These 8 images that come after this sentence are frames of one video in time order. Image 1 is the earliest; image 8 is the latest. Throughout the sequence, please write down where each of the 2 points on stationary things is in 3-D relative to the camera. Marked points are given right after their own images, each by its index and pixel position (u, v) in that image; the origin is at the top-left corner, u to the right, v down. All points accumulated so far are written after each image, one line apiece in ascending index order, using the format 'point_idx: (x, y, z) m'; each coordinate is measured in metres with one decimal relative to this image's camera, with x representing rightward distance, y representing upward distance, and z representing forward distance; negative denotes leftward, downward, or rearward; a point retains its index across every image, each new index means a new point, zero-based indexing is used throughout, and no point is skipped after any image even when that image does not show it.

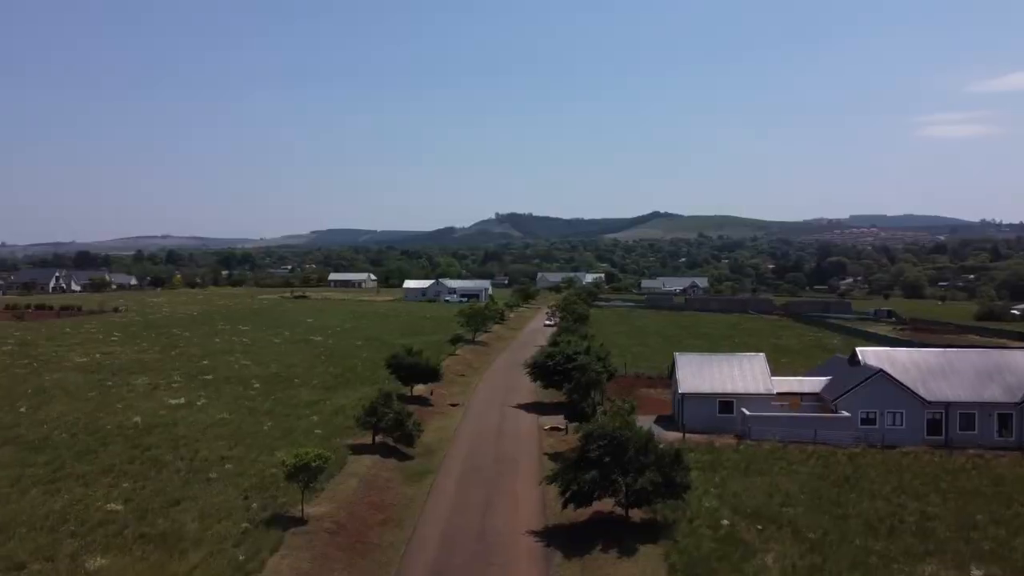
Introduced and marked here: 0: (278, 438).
0: (-5.4, -3.5, +18.2) m
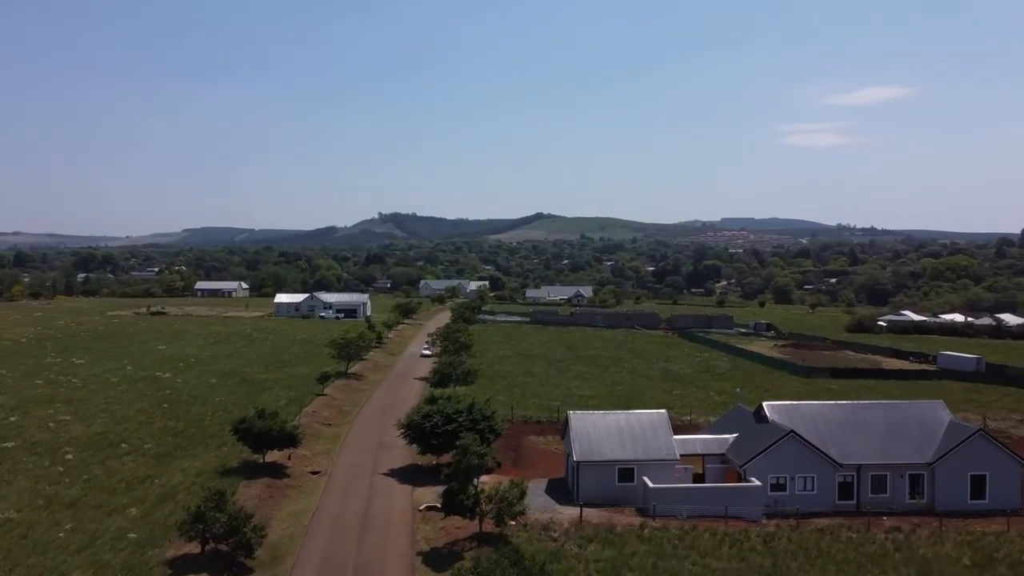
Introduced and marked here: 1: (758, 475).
0: (-7.8, -4.8, +14.2) m
1: (+5.8, -4.5, +18.9) m
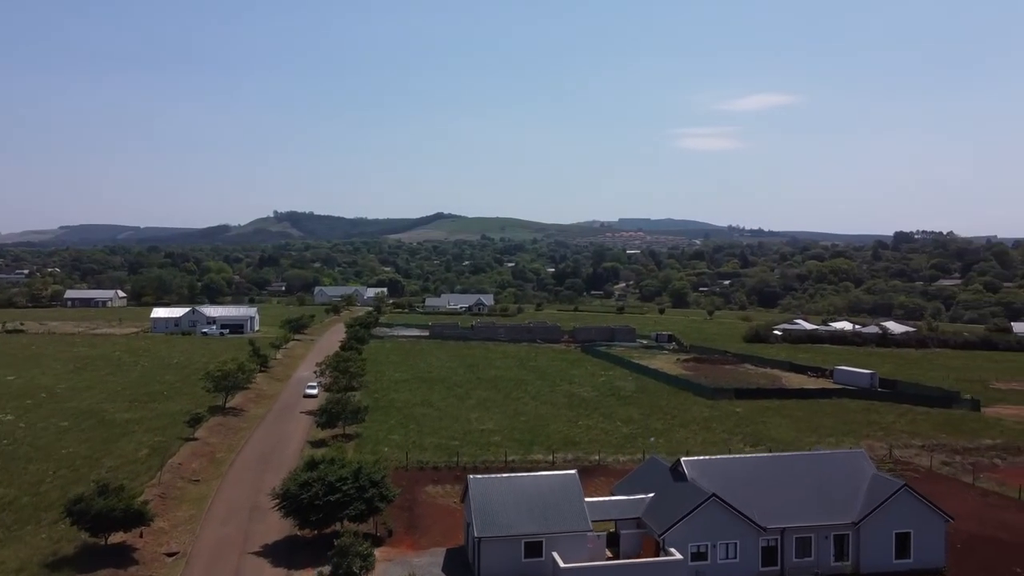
0: (-9.4, -5.9, +10.8) m
1: (+3.6, -5.5, +17.2) m
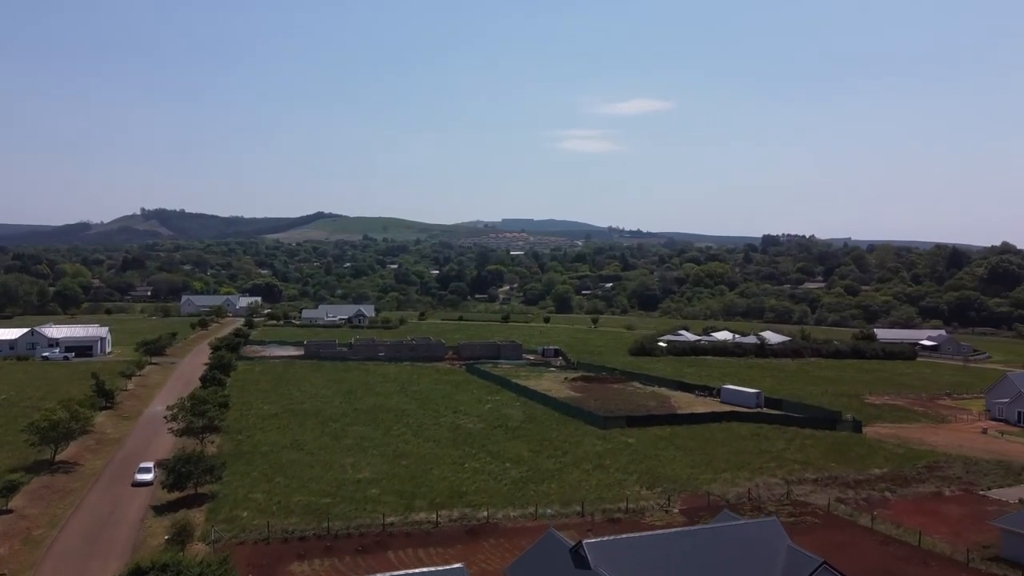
0: (-10.7, -7.2, +6.7) m
1: (+1.3, -6.7, +14.9) m
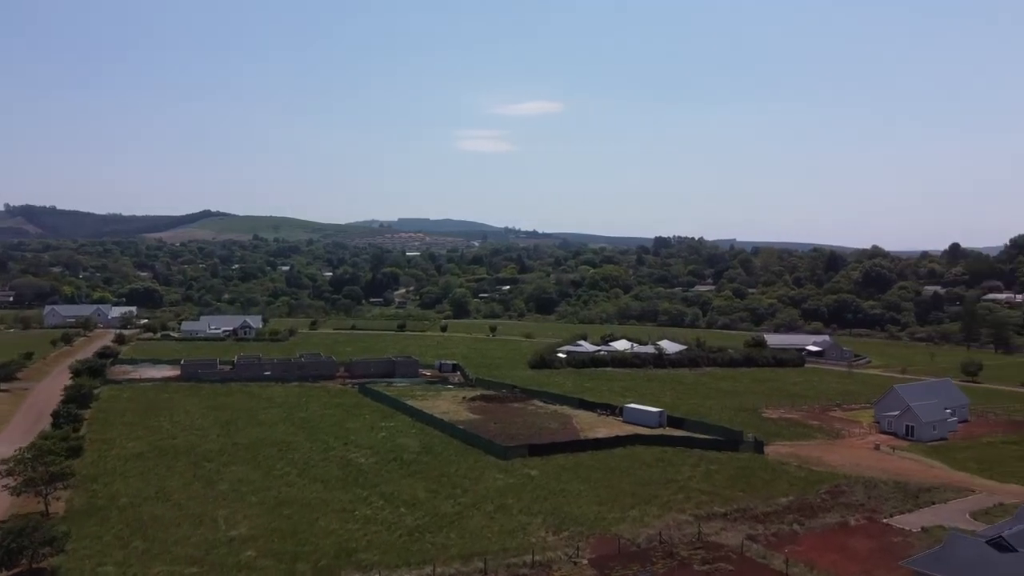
0: (-11.2, -8.3, +2.9) m
1: (-0.4, -7.8, +12.6) m
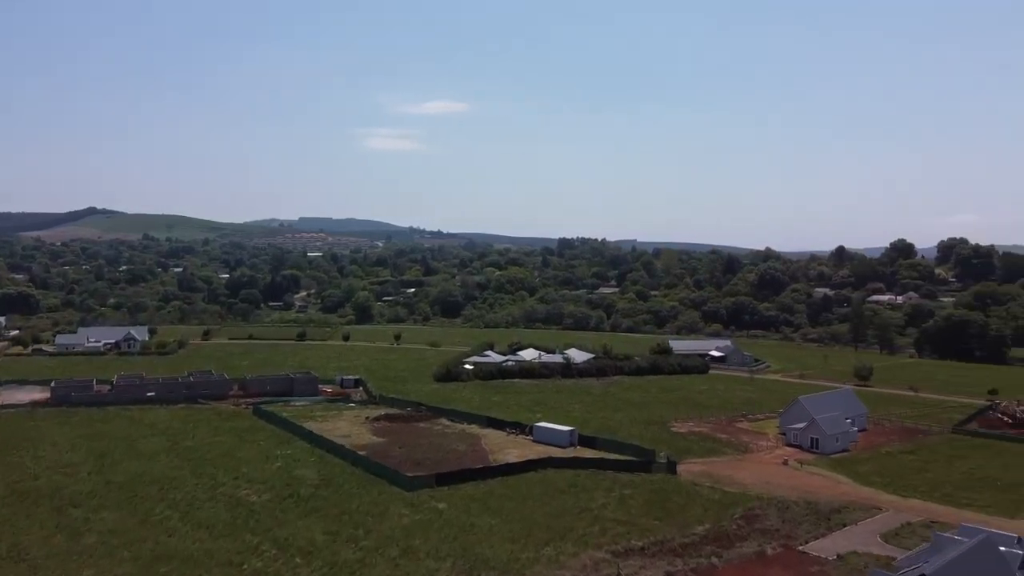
0: (-11.2, -9.2, -0.4) m
1: (-1.6, -8.7, +10.5) m
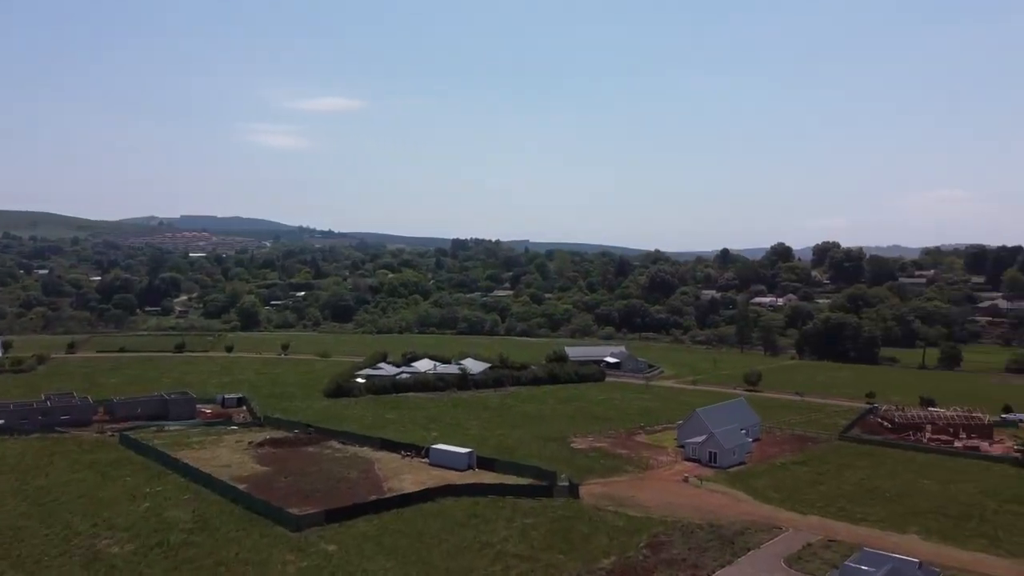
0: (-10.6, -10.1, -3.8) m
1: (-2.6, -9.6, +8.2) m
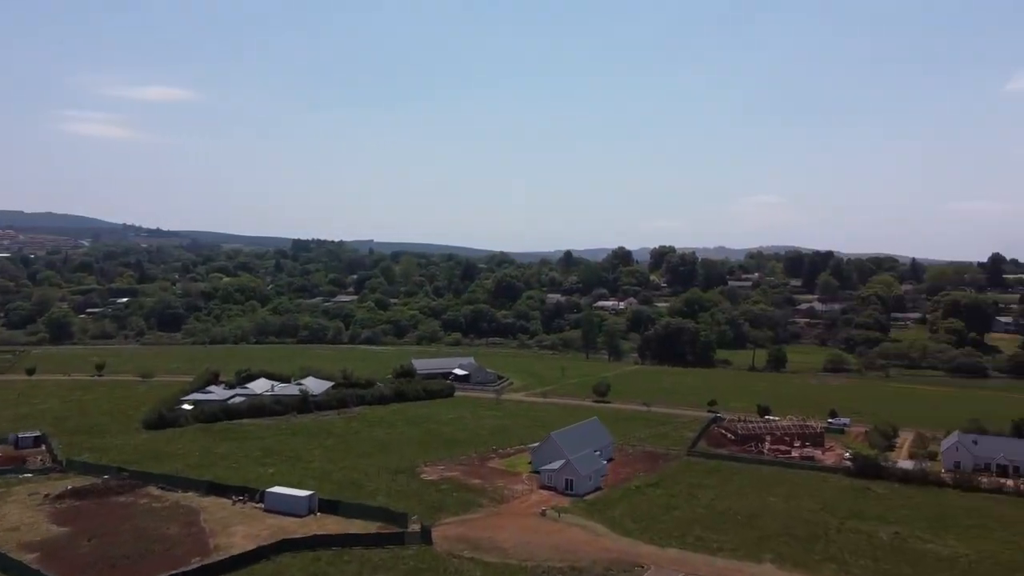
0: (-9.1, -11.4, -8.6) m
1: (-3.5, -10.9, +4.7) m
